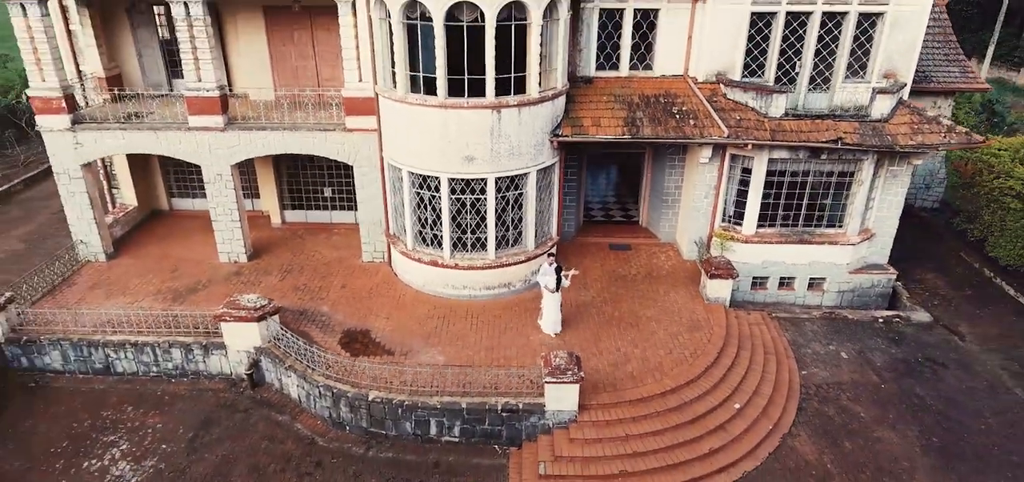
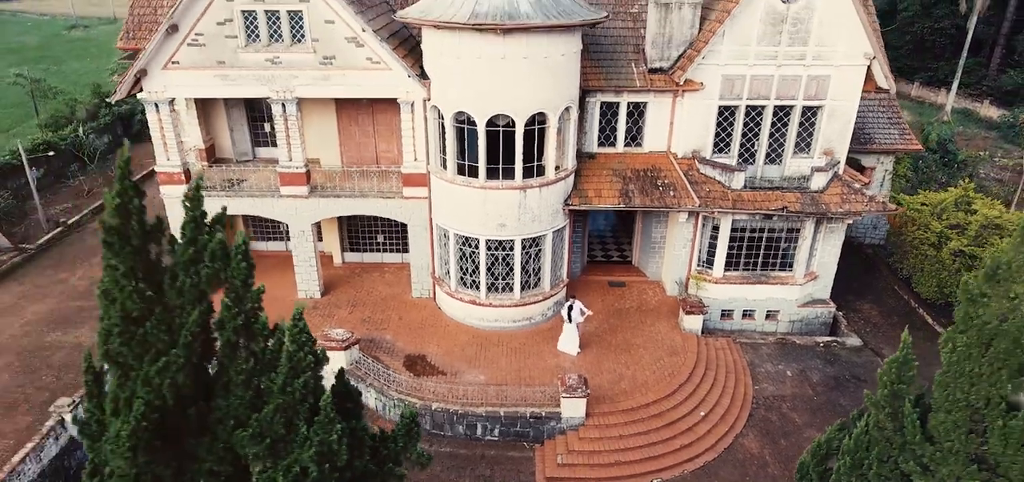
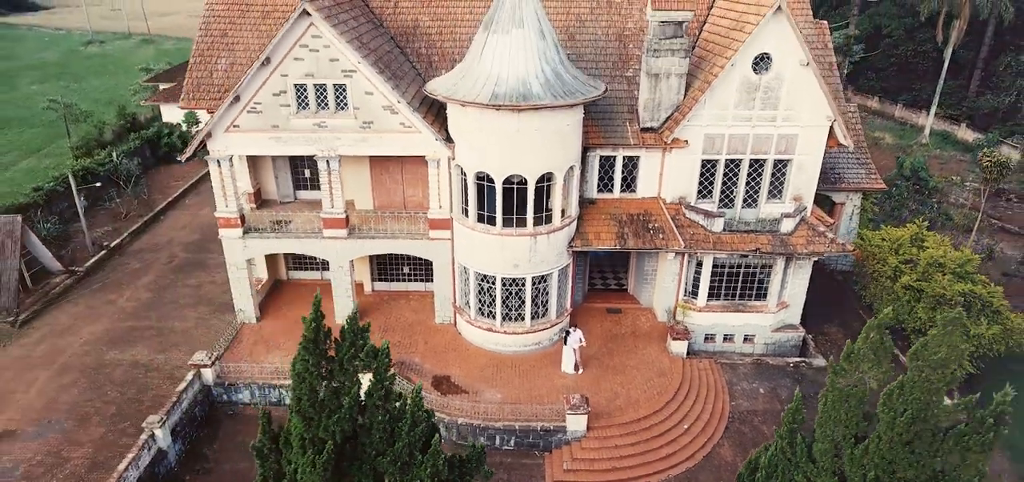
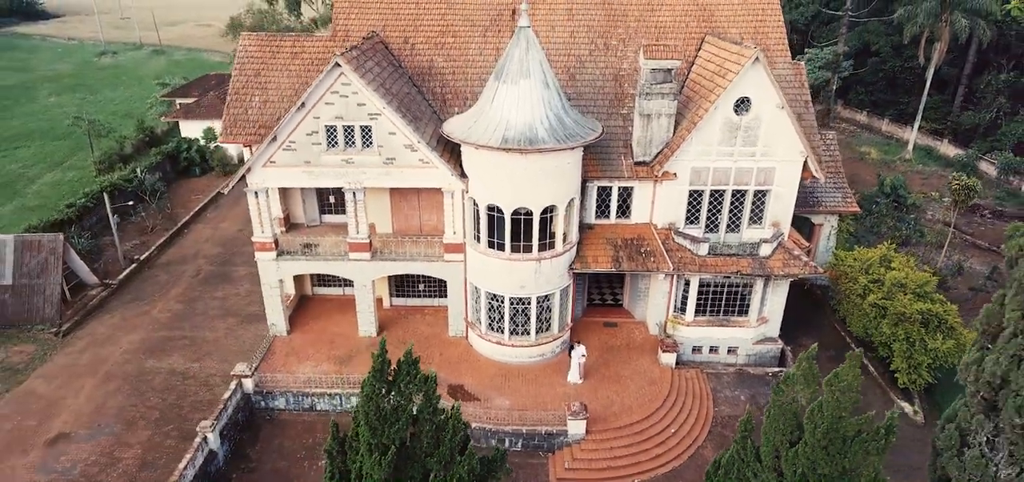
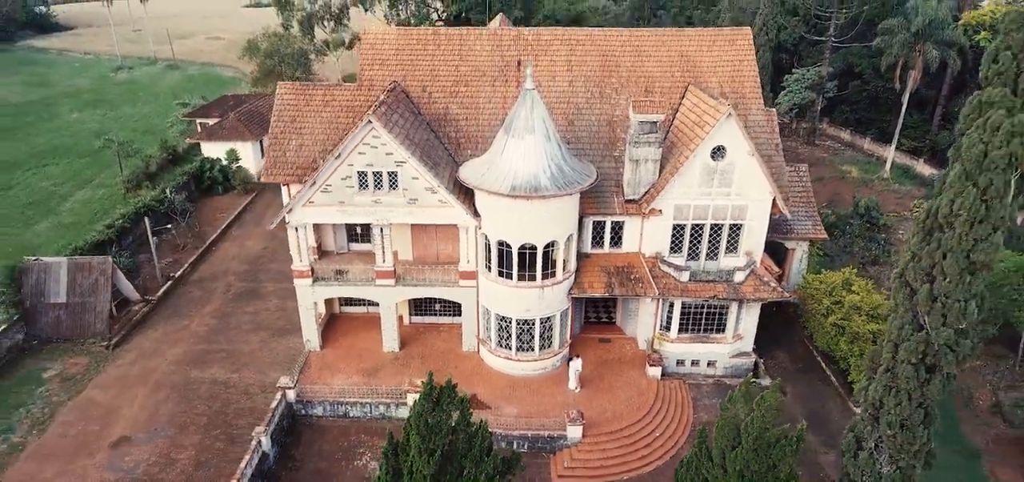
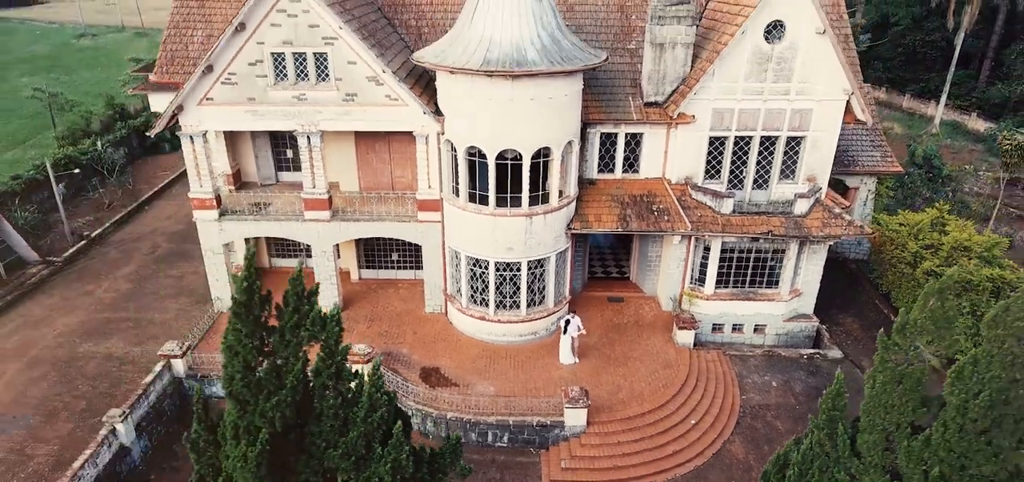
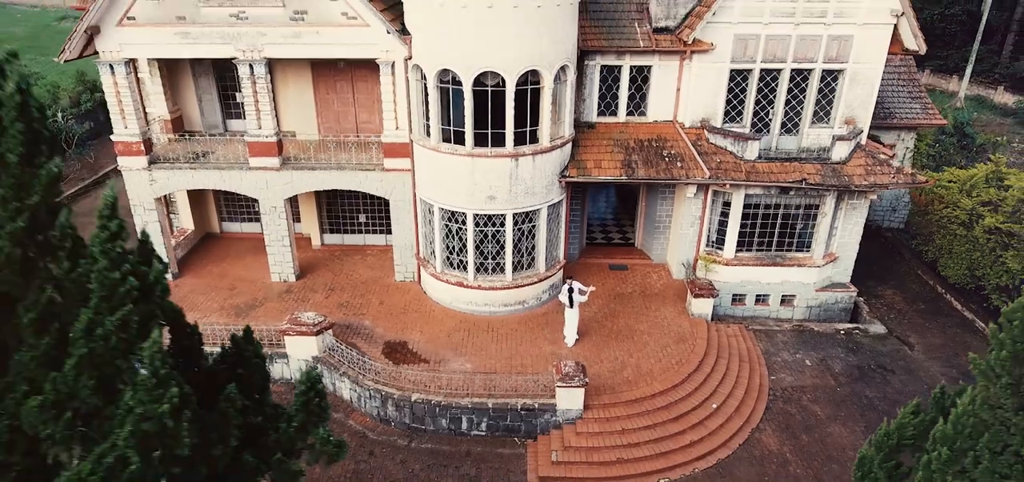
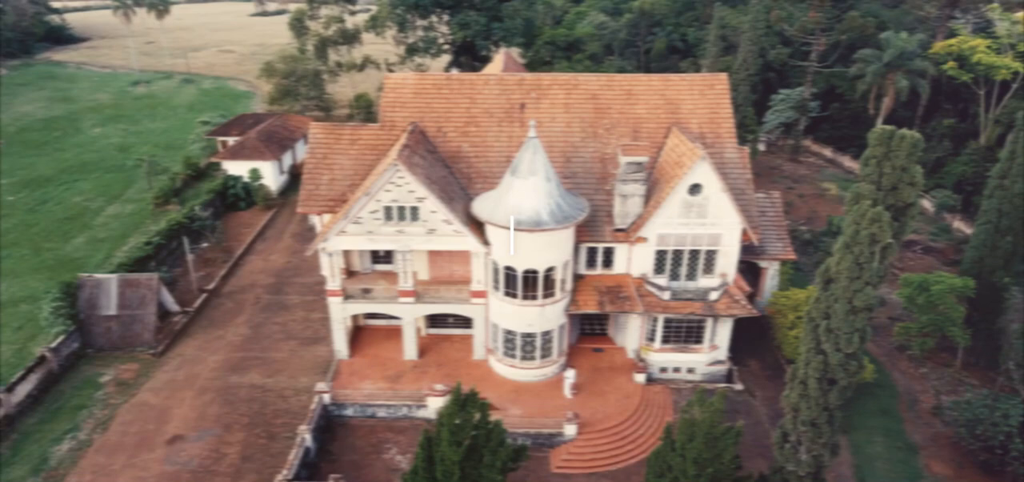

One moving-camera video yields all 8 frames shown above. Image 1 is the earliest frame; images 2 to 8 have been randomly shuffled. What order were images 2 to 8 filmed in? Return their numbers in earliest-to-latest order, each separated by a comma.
7, 2, 6, 3, 4, 5, 8
